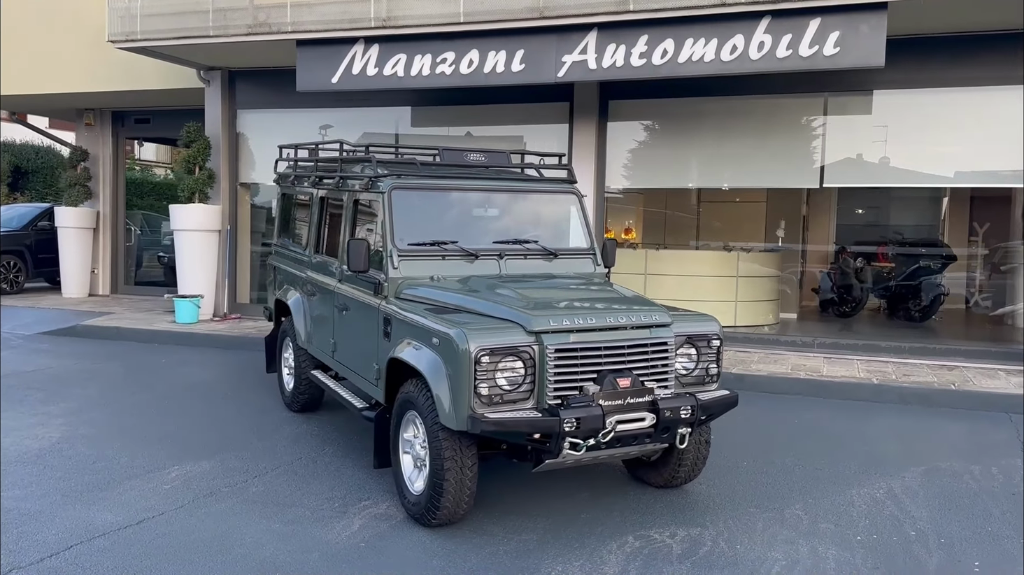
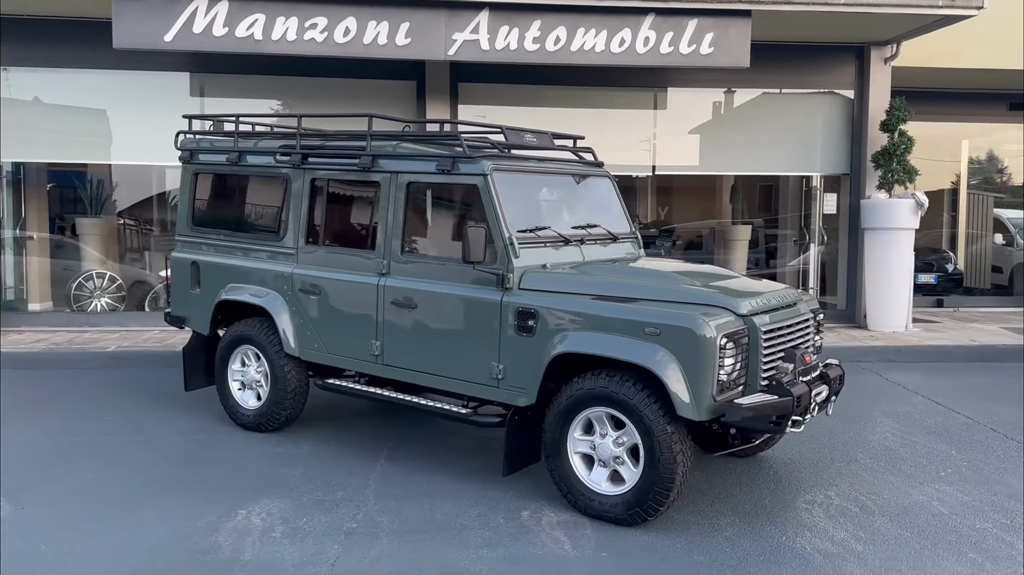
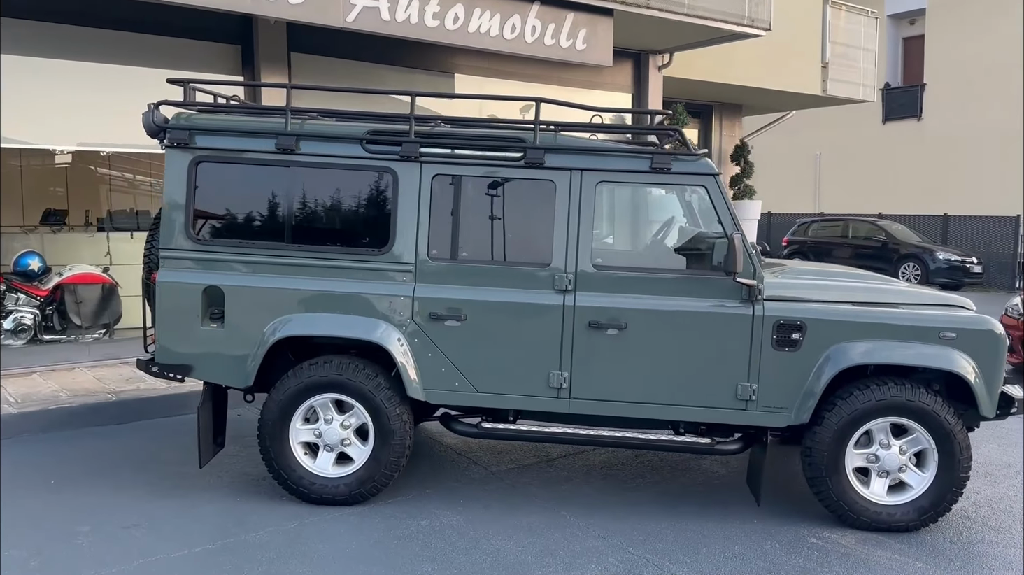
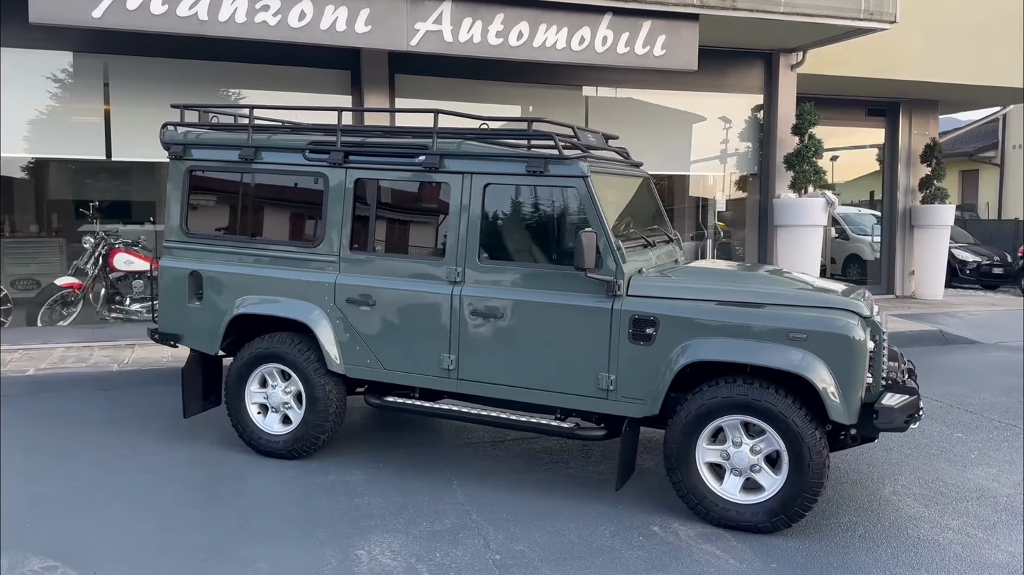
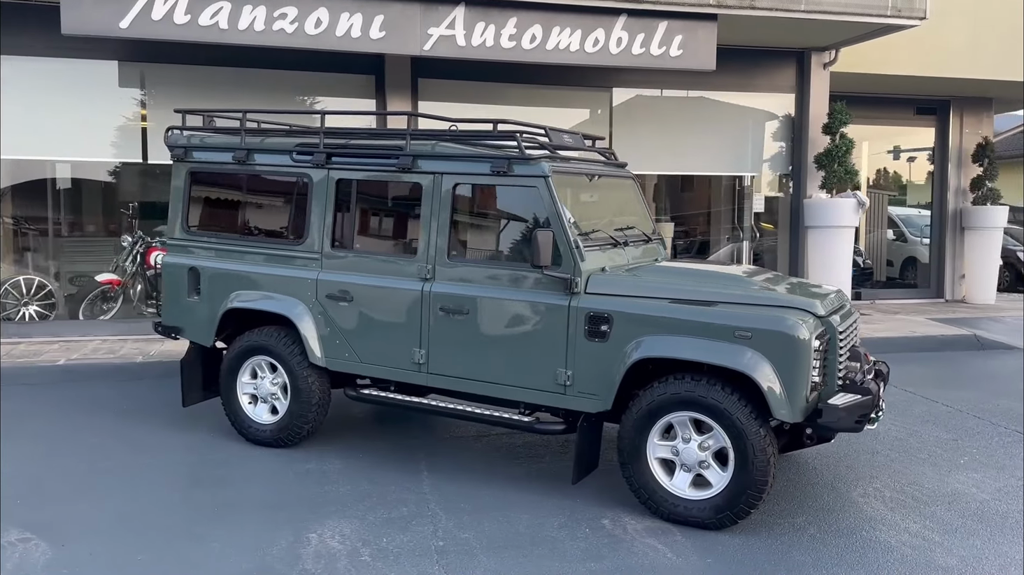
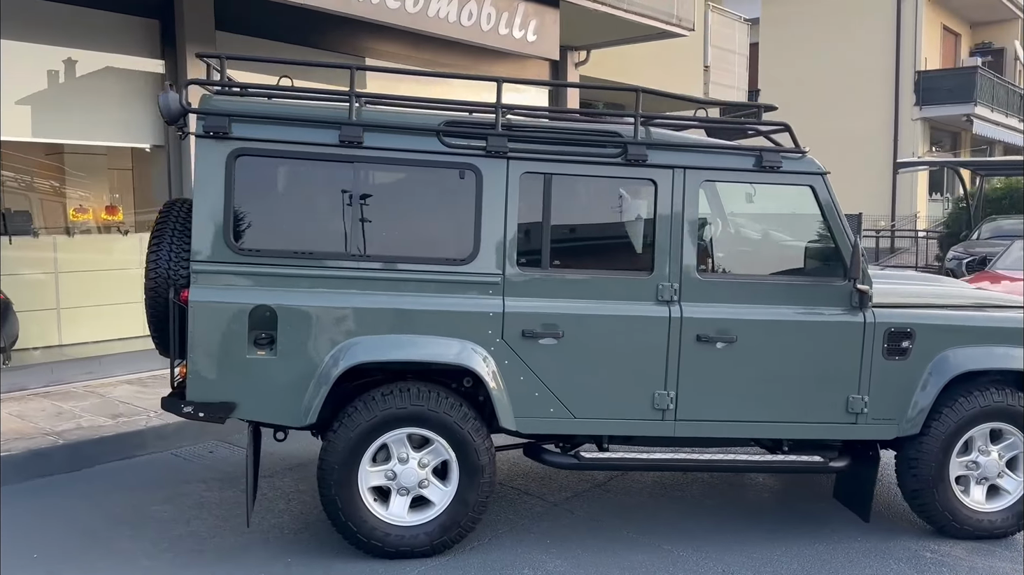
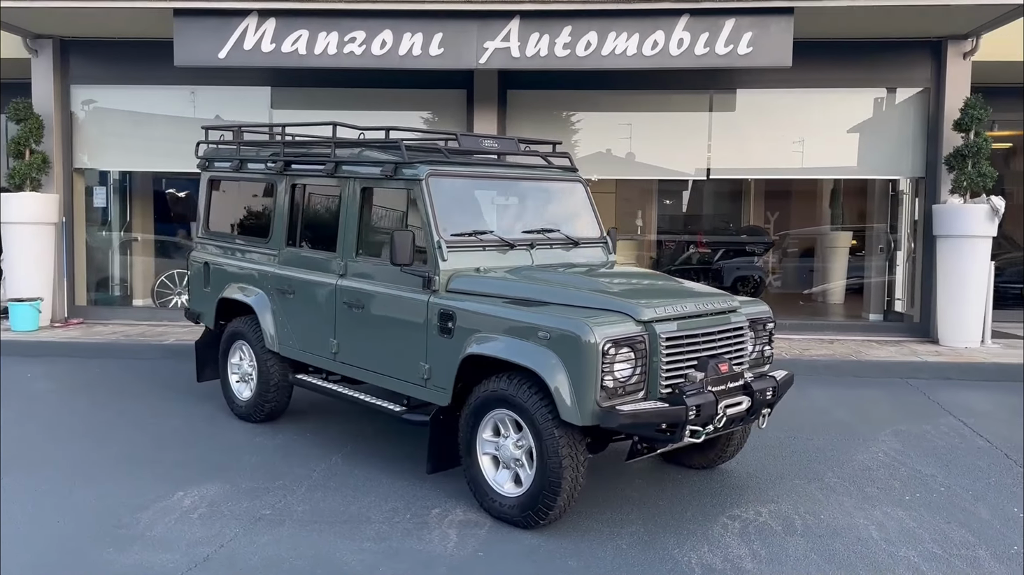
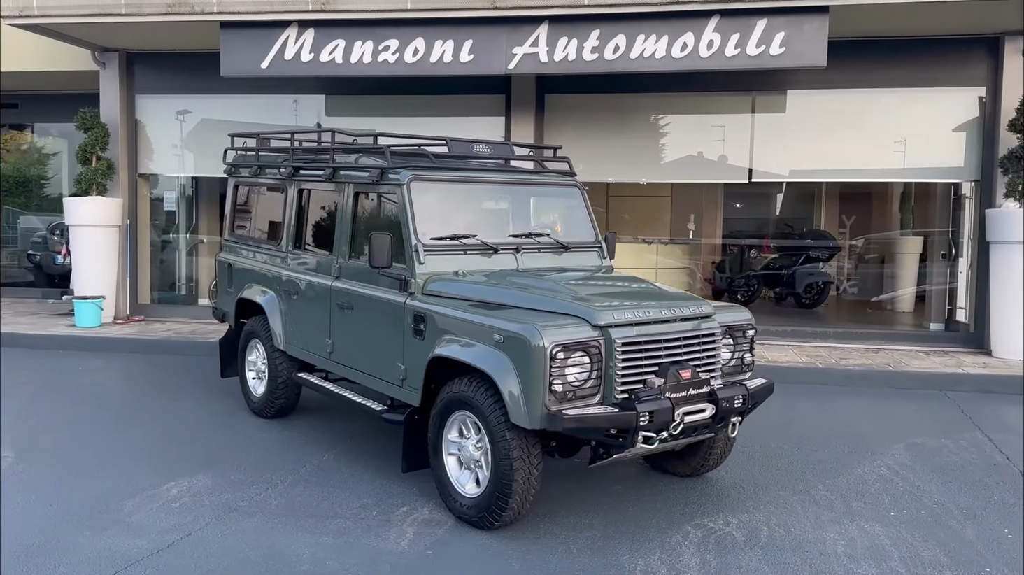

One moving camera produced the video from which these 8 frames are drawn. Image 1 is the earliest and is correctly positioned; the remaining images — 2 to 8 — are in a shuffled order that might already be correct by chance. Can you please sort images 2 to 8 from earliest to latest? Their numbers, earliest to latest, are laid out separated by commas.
8, 7, 2, 5, 4, 3, 6
